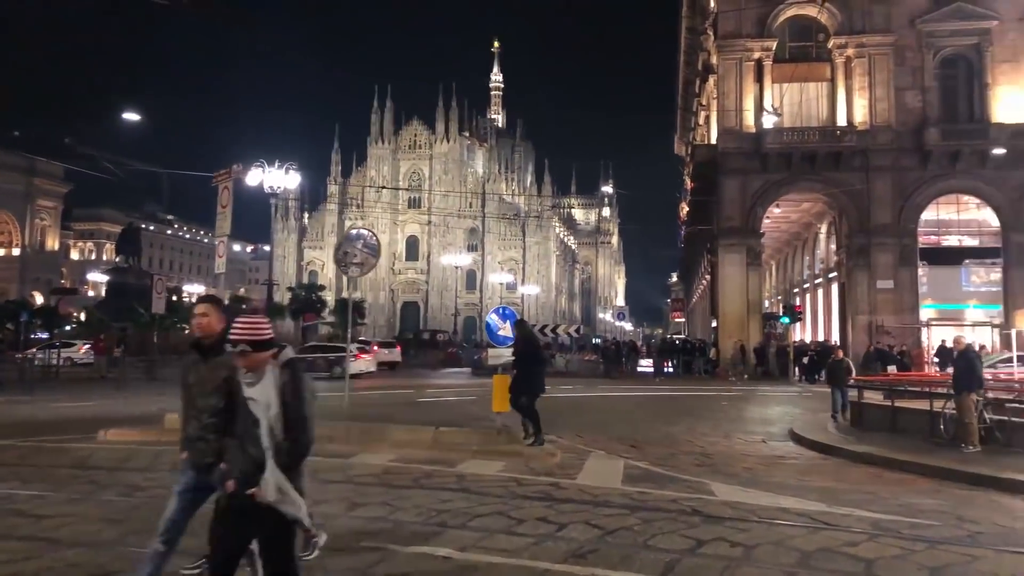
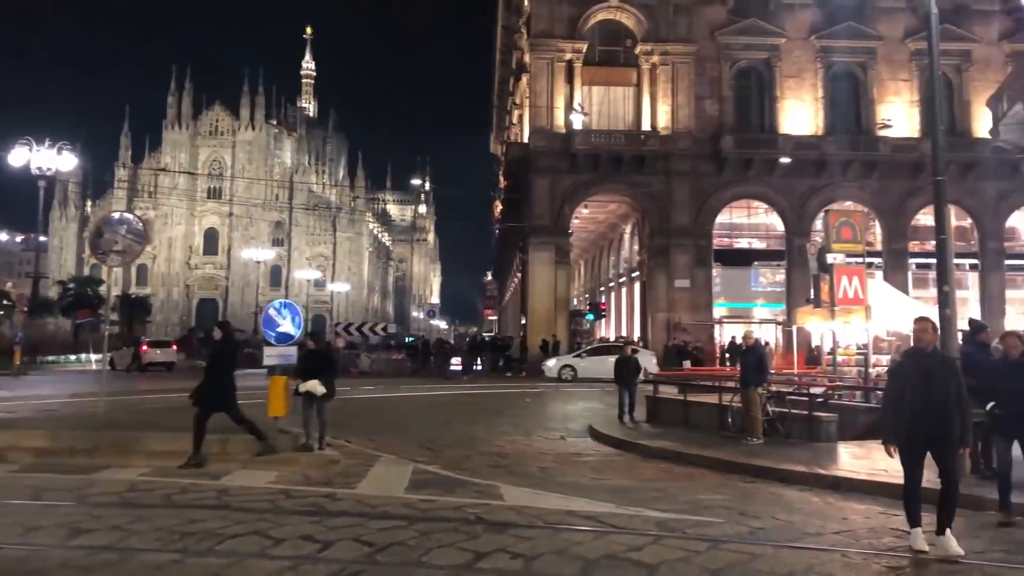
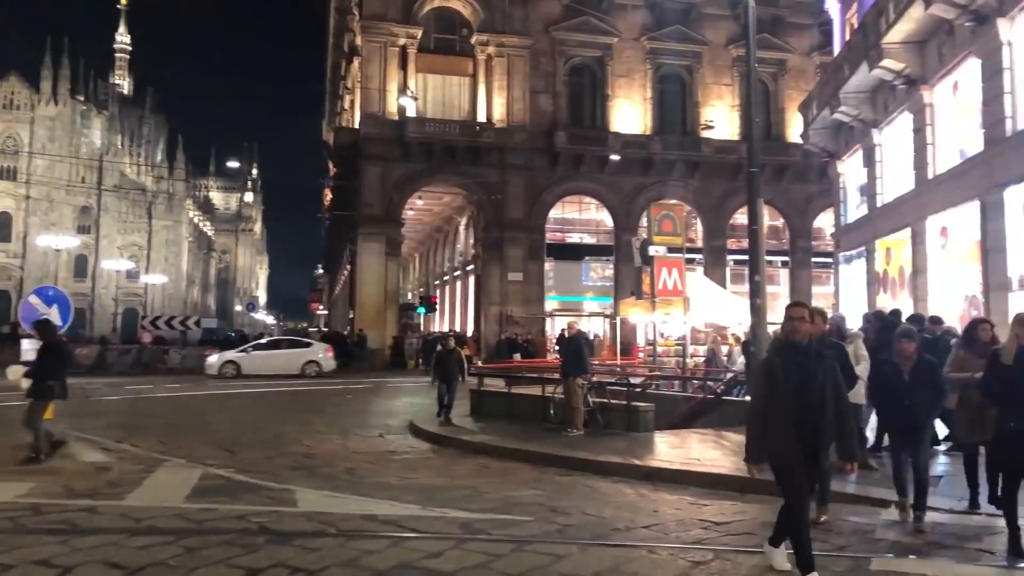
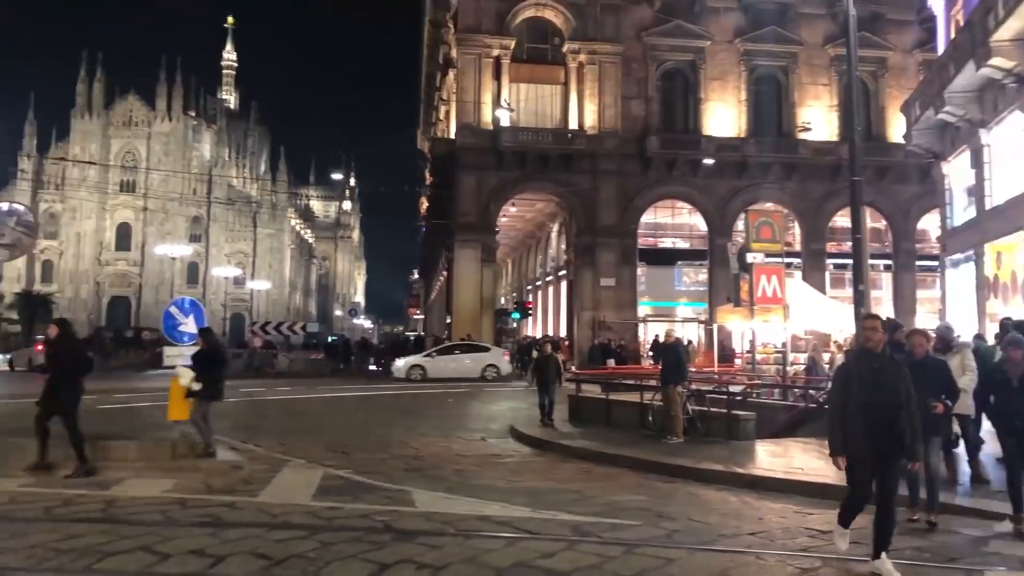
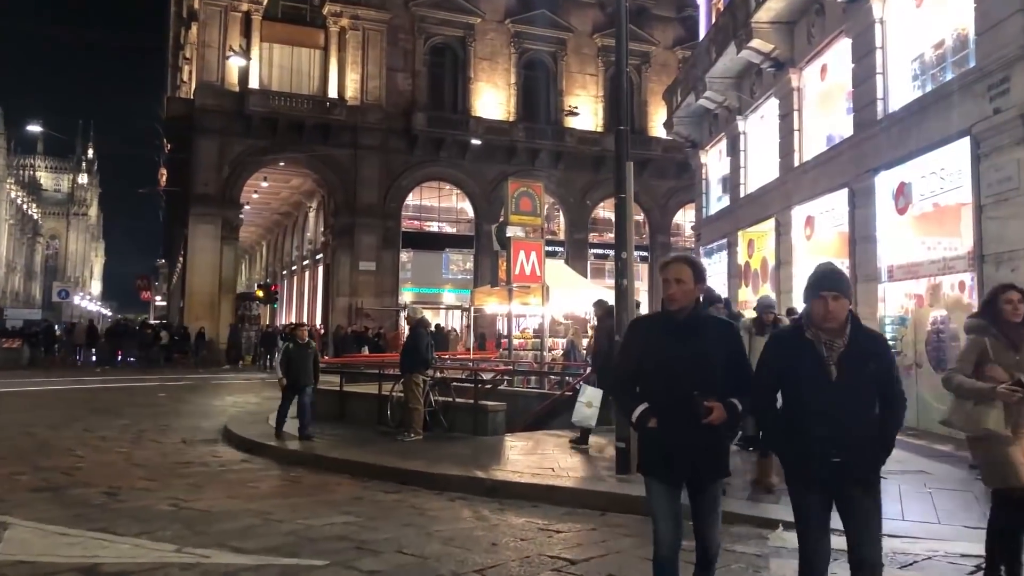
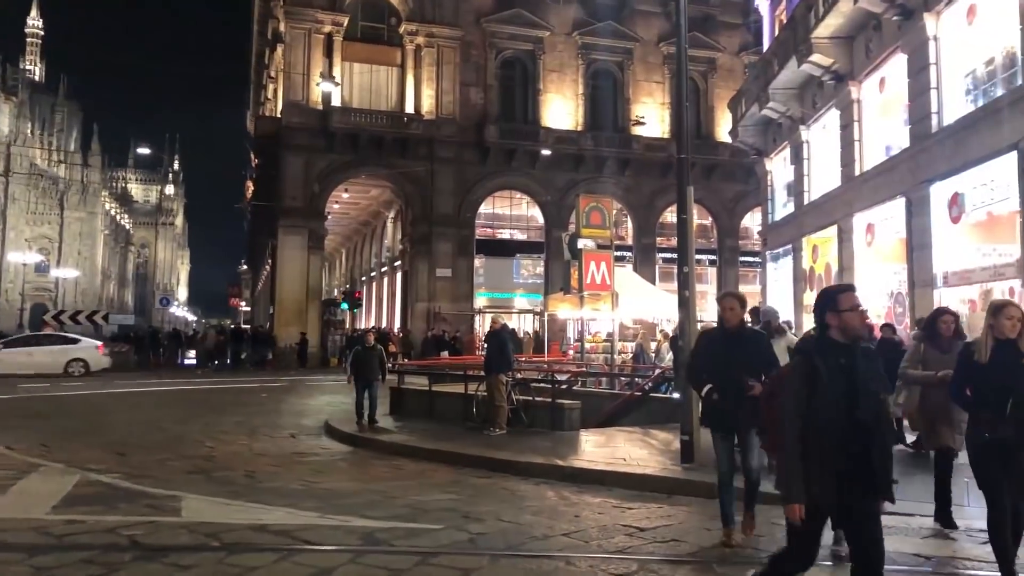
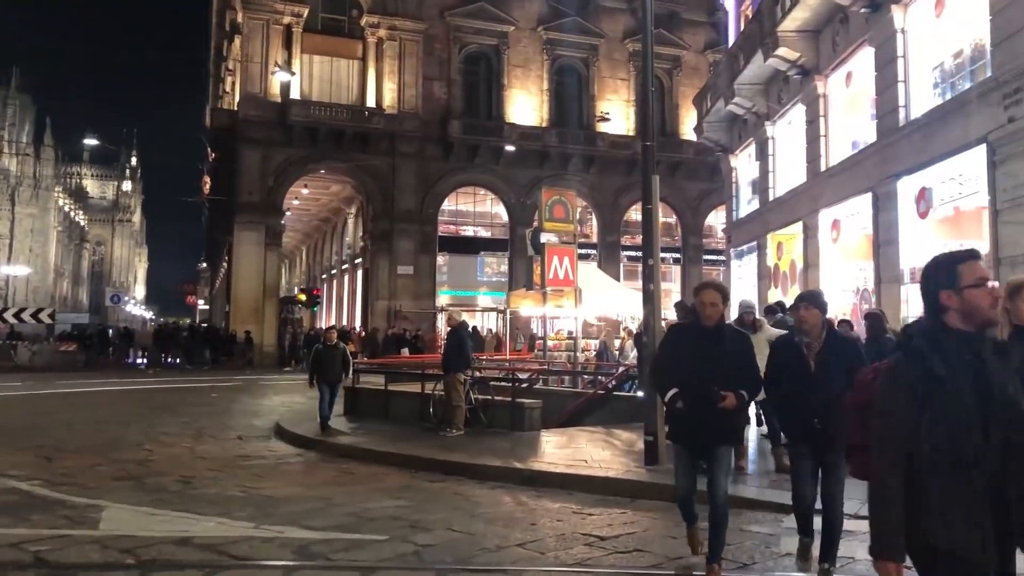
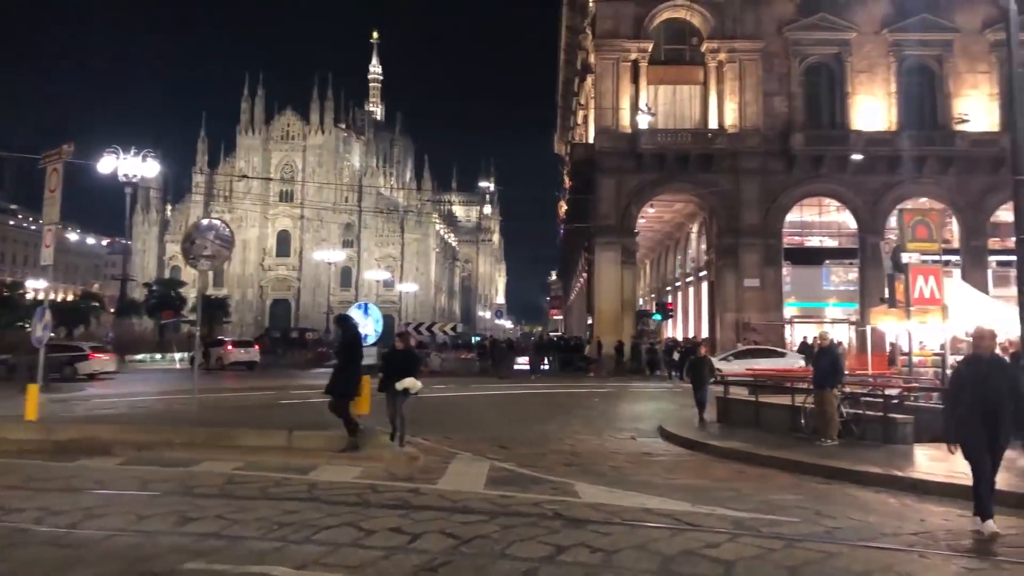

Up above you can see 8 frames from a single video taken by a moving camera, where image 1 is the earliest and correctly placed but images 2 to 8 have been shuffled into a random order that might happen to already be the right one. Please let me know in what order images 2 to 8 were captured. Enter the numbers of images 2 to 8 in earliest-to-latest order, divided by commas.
8, 2, 4, 3, 6, 7, 5
